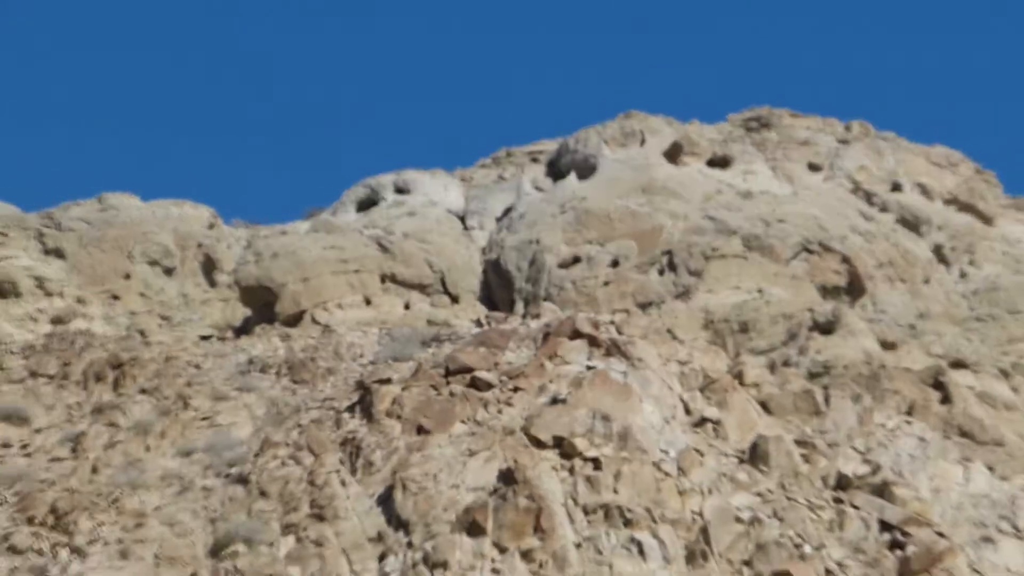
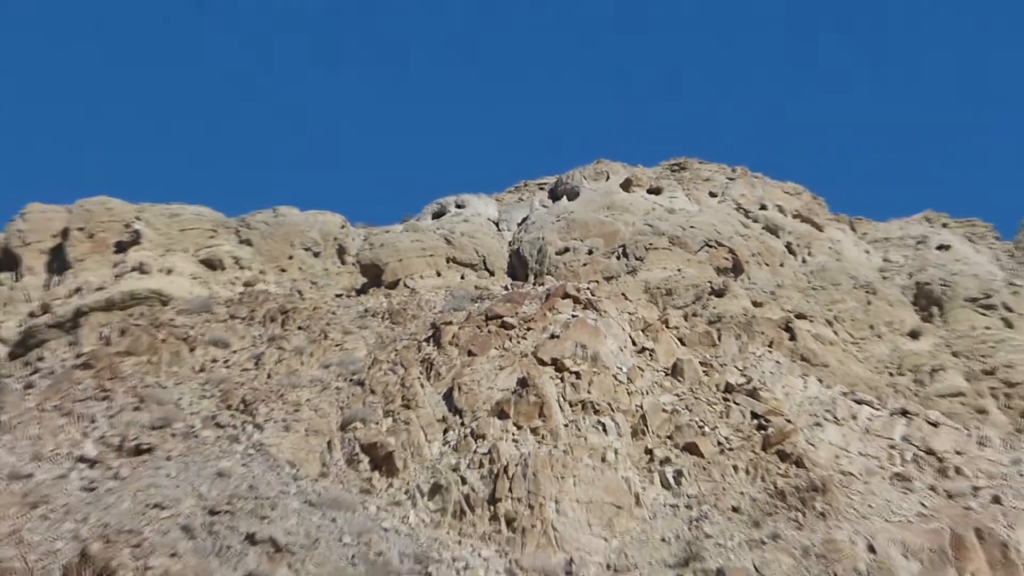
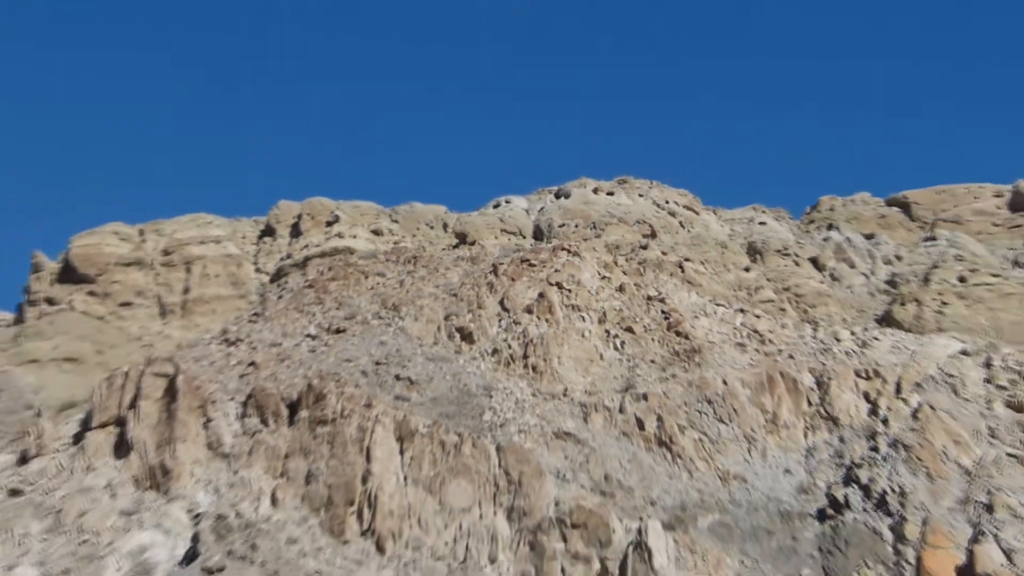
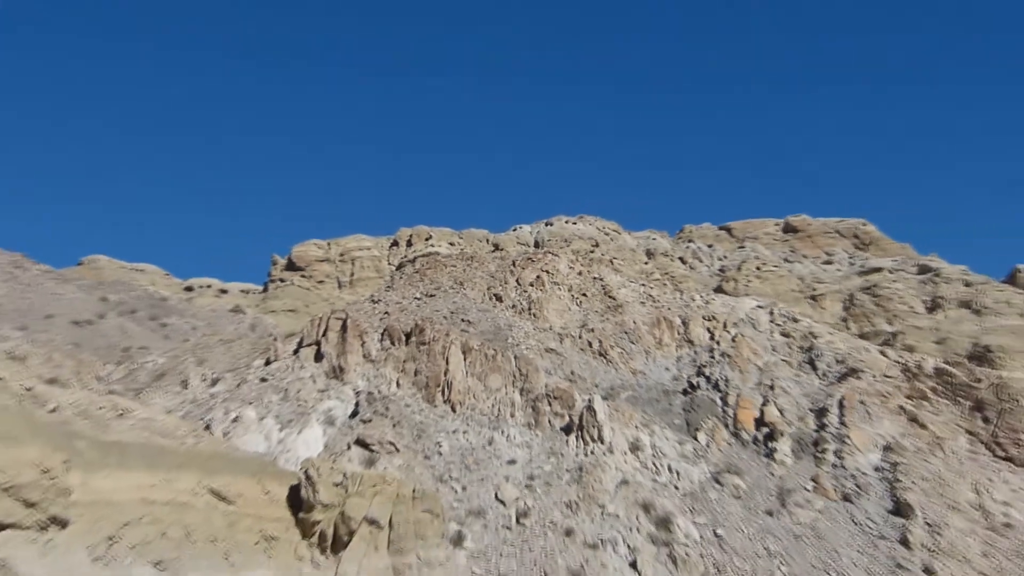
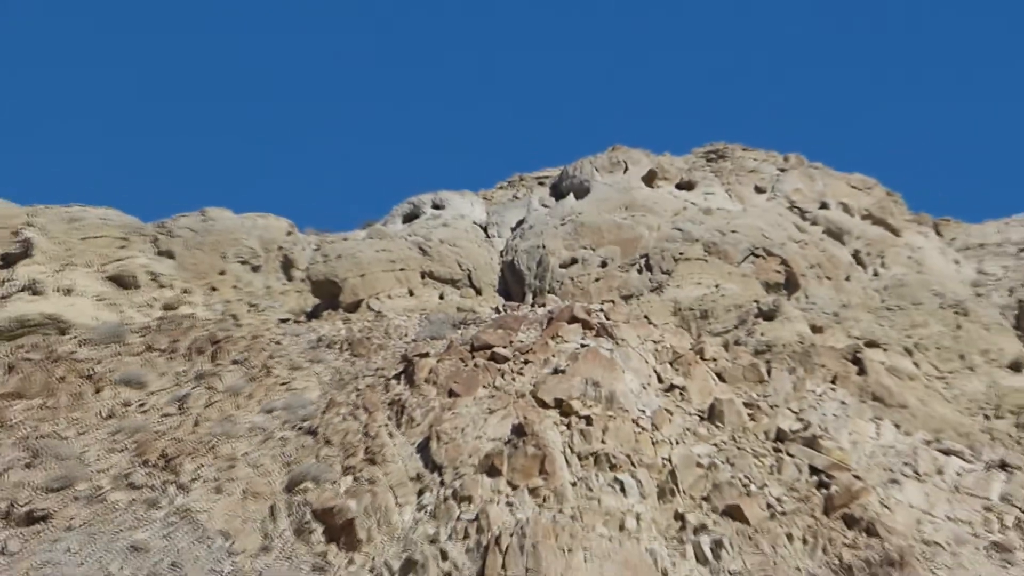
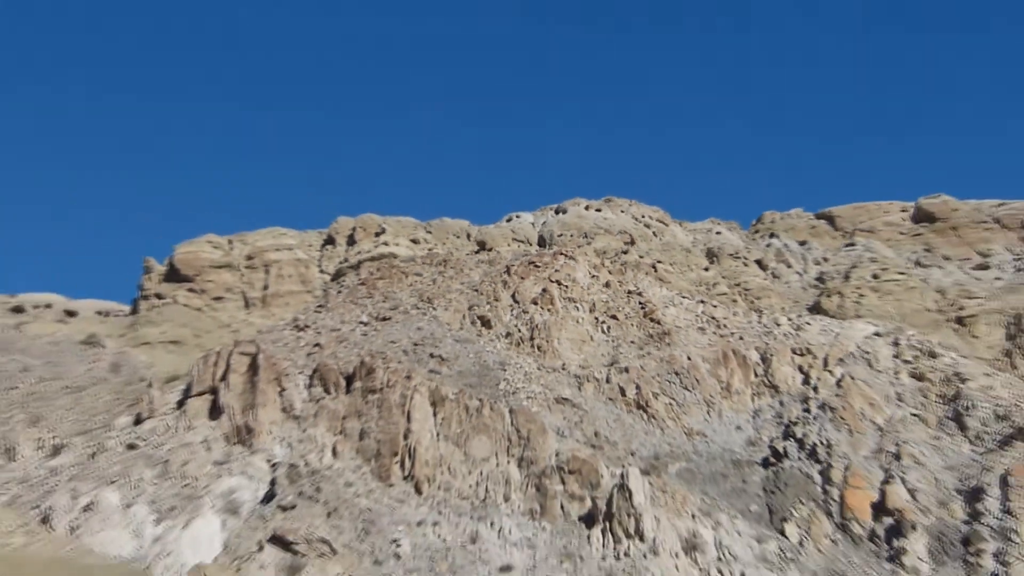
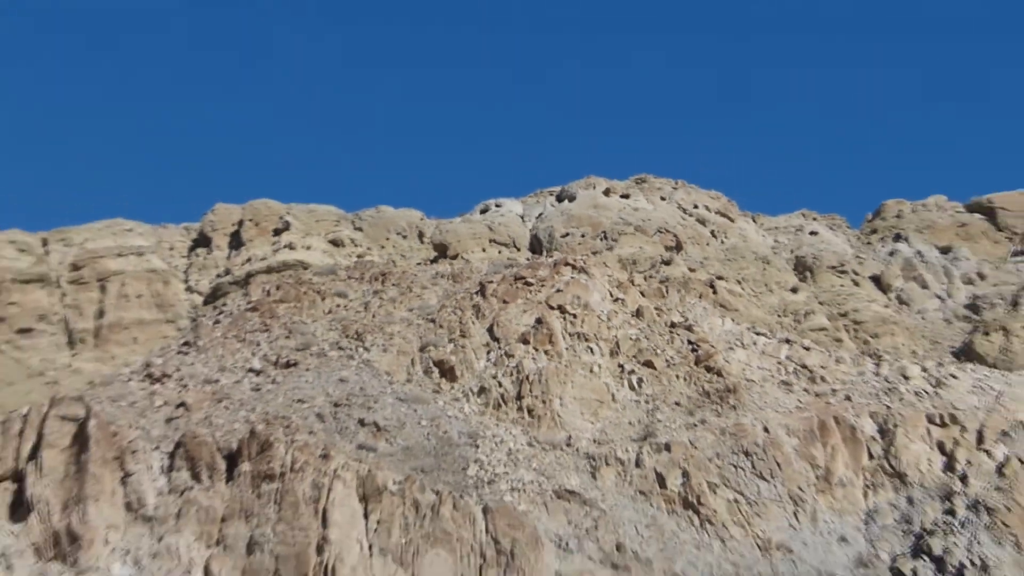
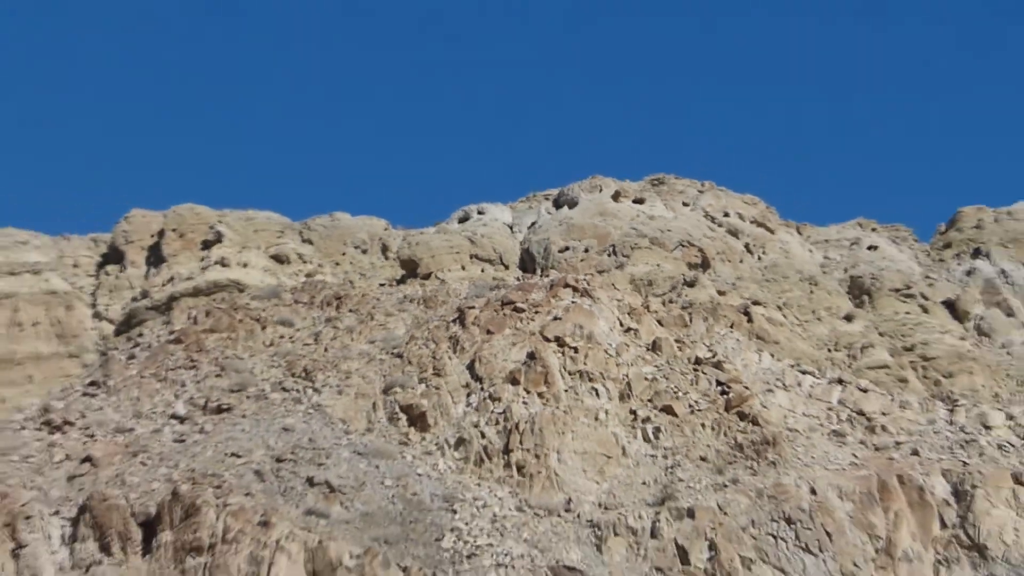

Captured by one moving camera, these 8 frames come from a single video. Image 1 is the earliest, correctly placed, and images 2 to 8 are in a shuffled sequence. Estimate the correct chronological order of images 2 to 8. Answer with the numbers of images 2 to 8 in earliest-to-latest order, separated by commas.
5, 2, 8, 7, 3, 6, 4
